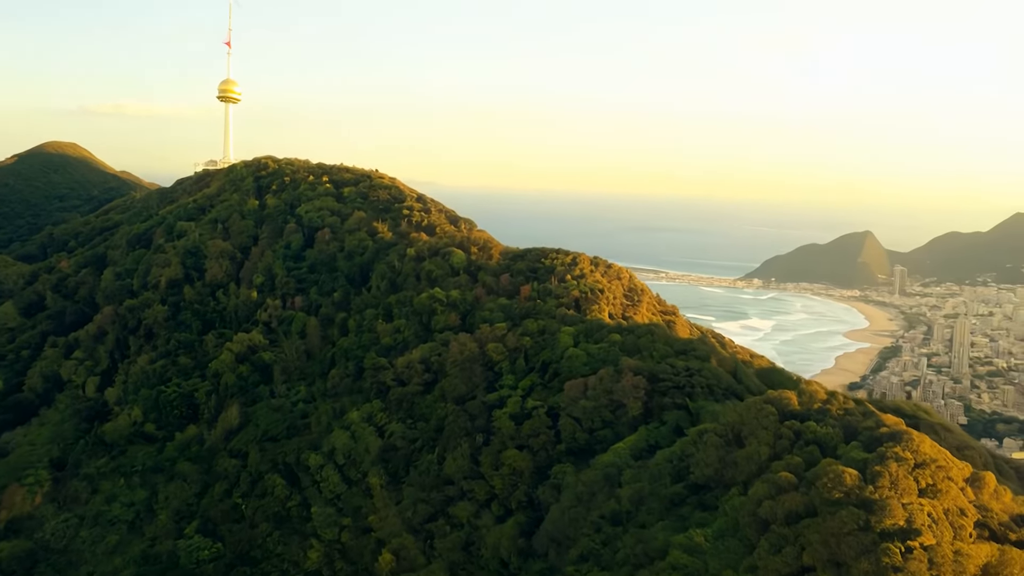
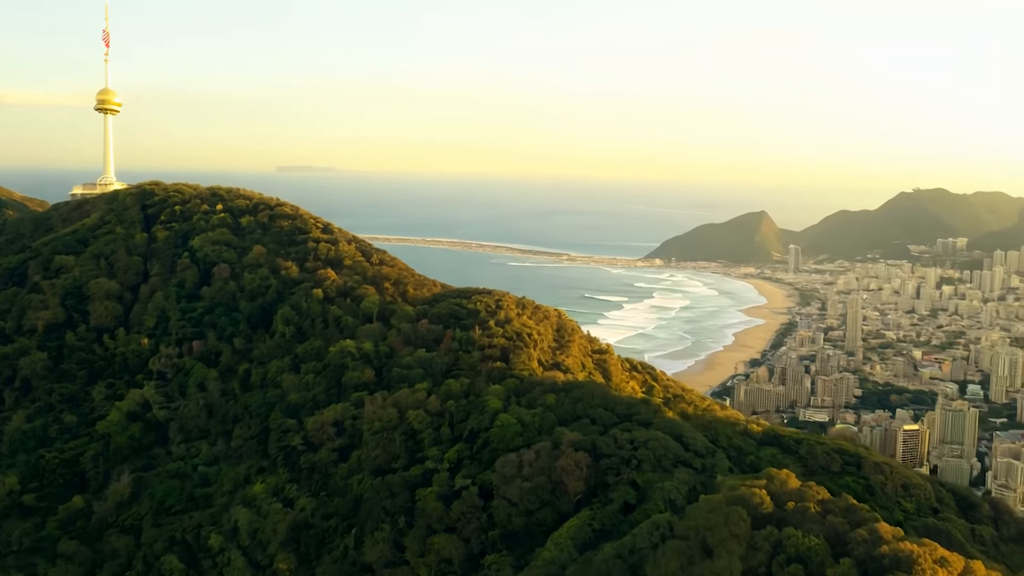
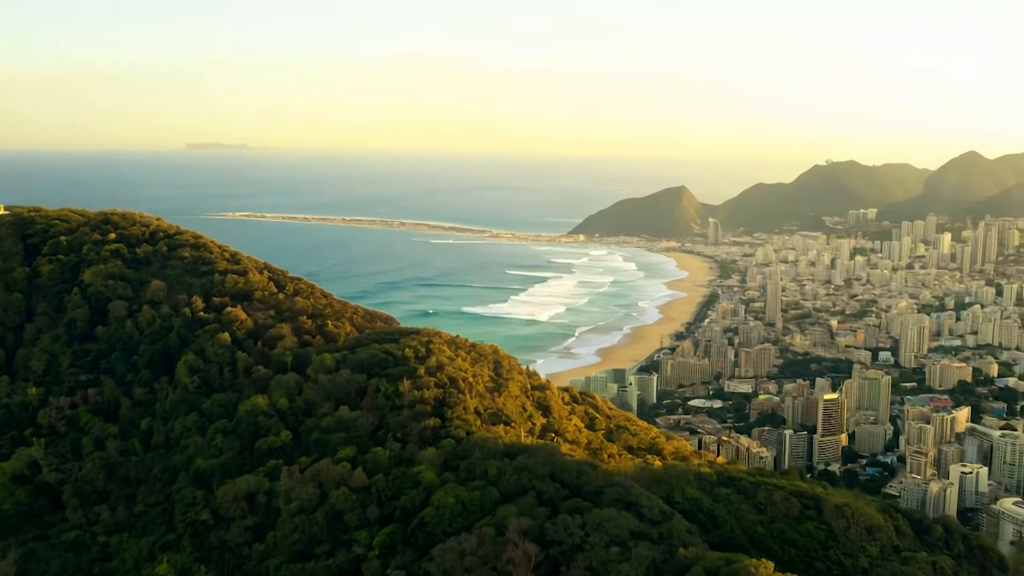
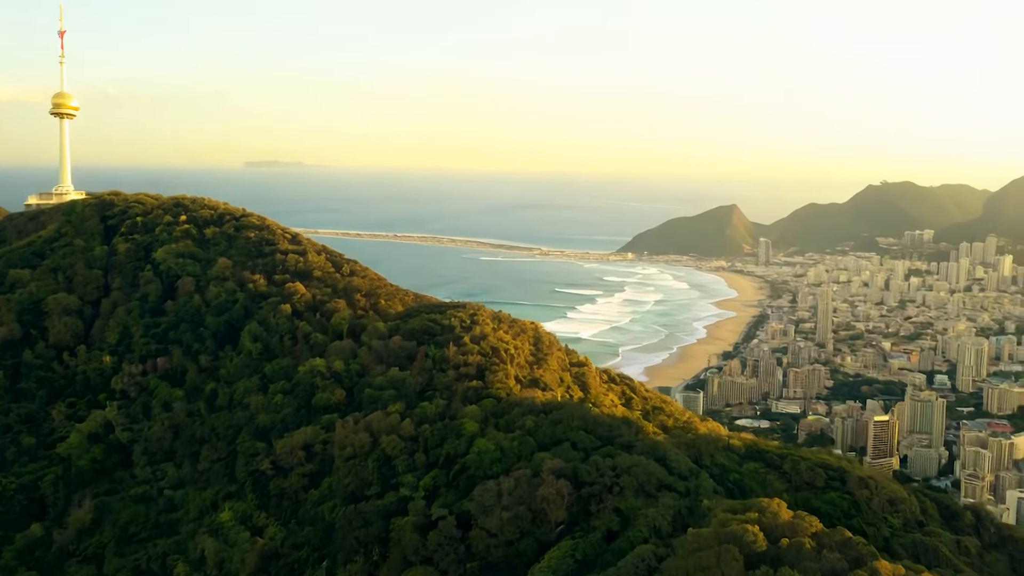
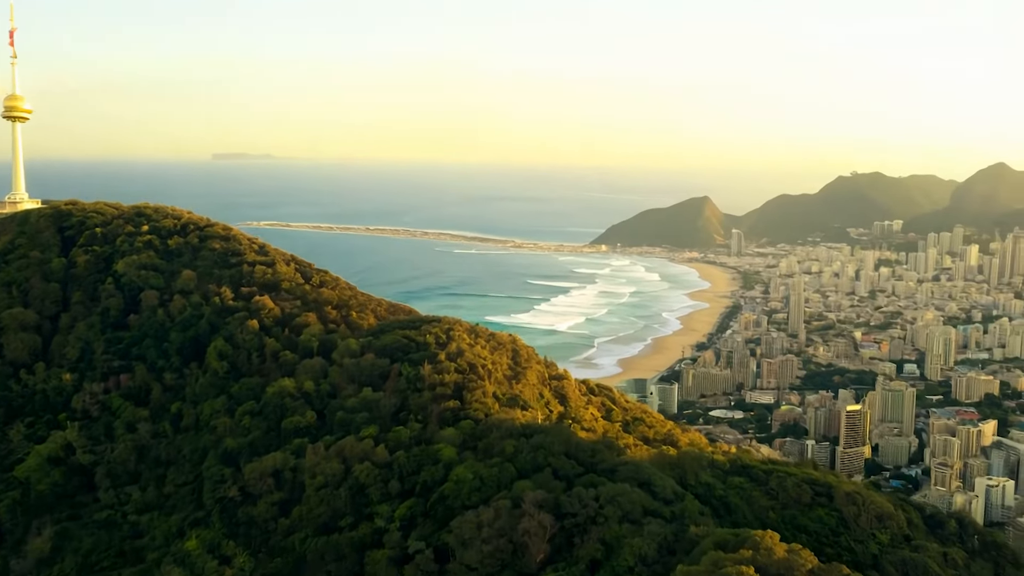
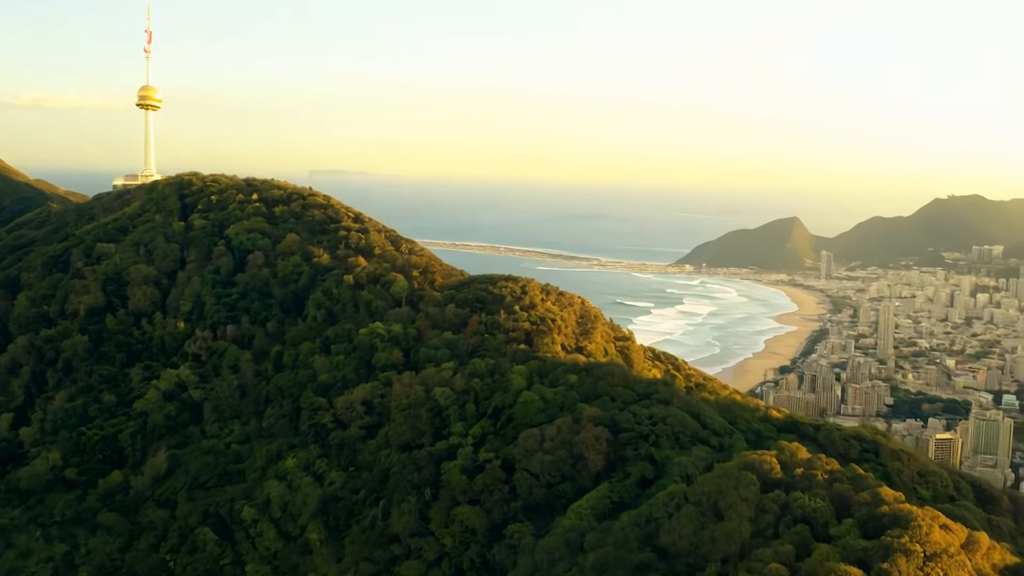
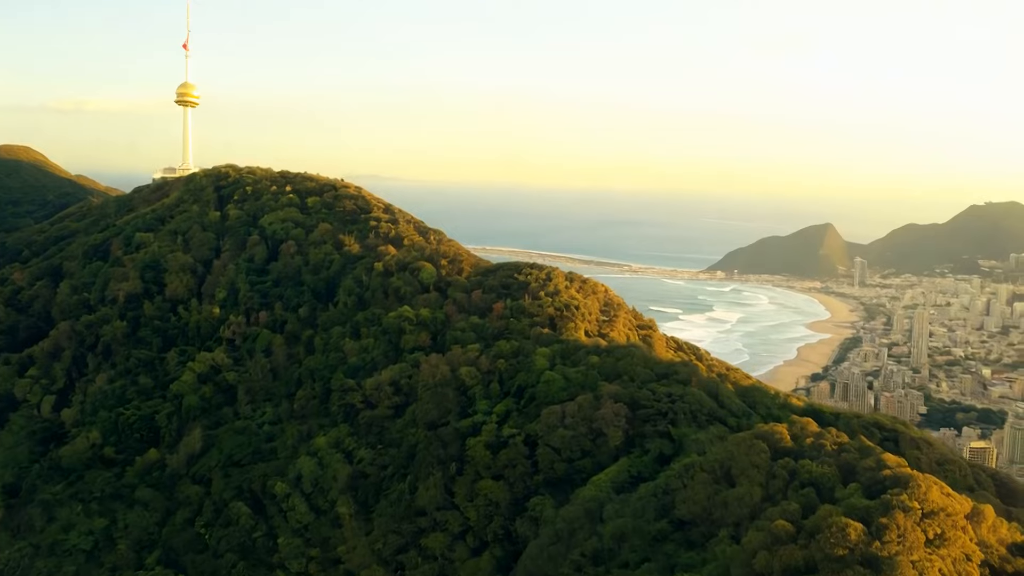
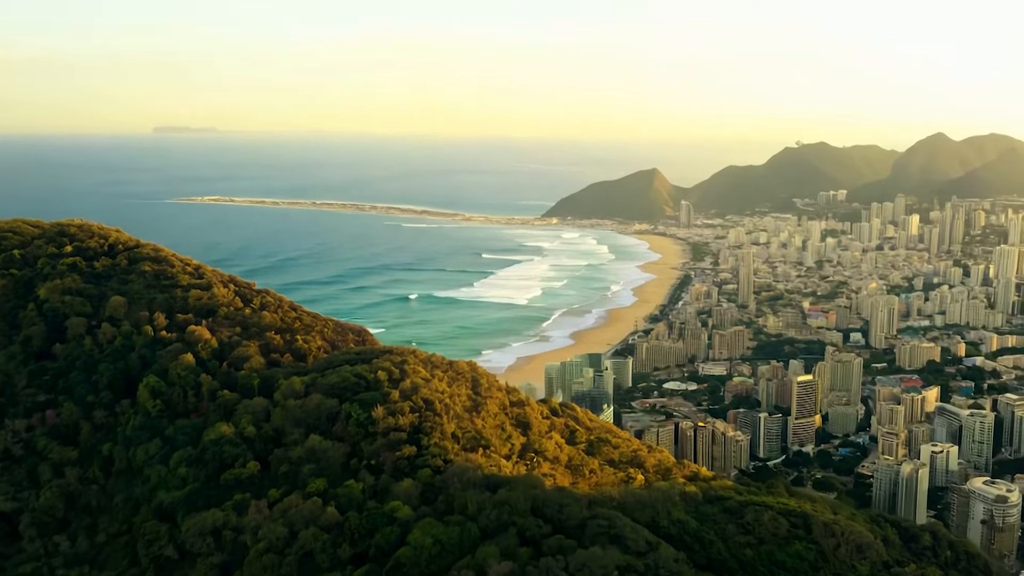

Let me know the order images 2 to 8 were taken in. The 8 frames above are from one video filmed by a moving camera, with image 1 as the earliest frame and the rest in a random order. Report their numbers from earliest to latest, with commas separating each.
7, 6, 2, 4, 5, 3, 8
